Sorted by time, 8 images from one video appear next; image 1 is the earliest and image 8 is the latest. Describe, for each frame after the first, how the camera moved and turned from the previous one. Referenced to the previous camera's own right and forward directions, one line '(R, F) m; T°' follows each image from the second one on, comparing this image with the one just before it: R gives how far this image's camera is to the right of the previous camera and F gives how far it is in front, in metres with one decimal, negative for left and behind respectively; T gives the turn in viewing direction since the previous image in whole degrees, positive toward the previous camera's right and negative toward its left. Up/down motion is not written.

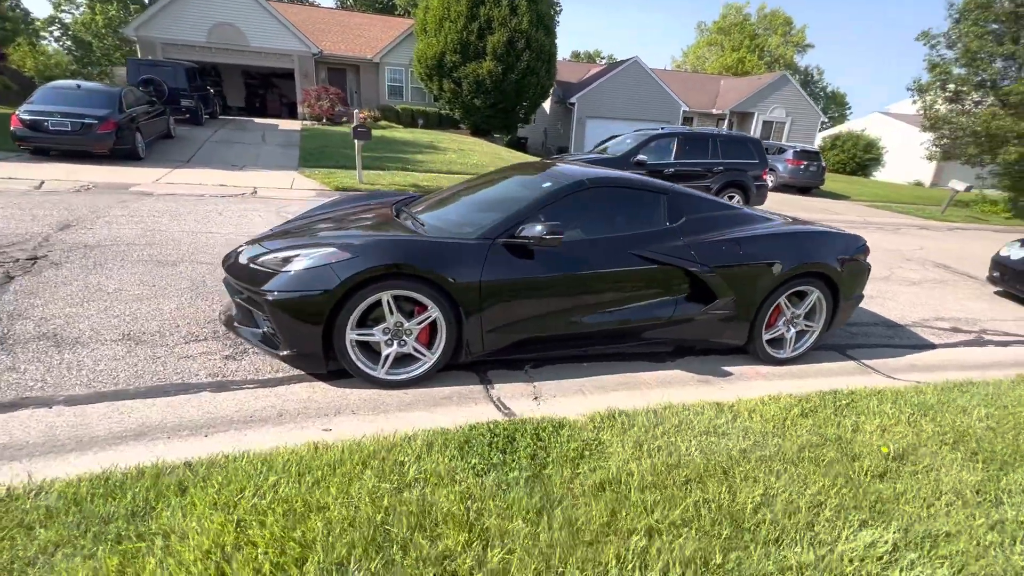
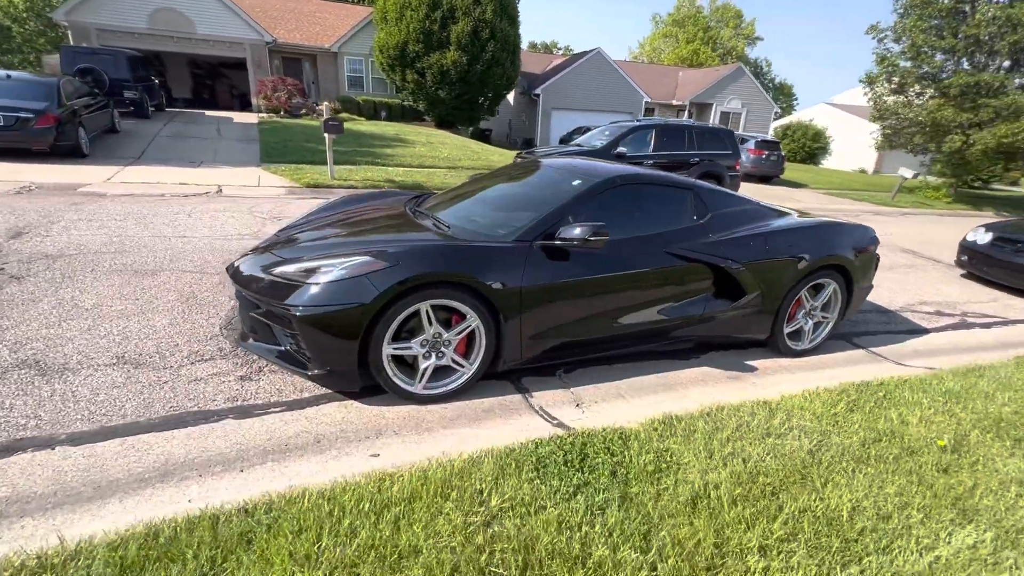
(-0.5, +0.2) m; +5°
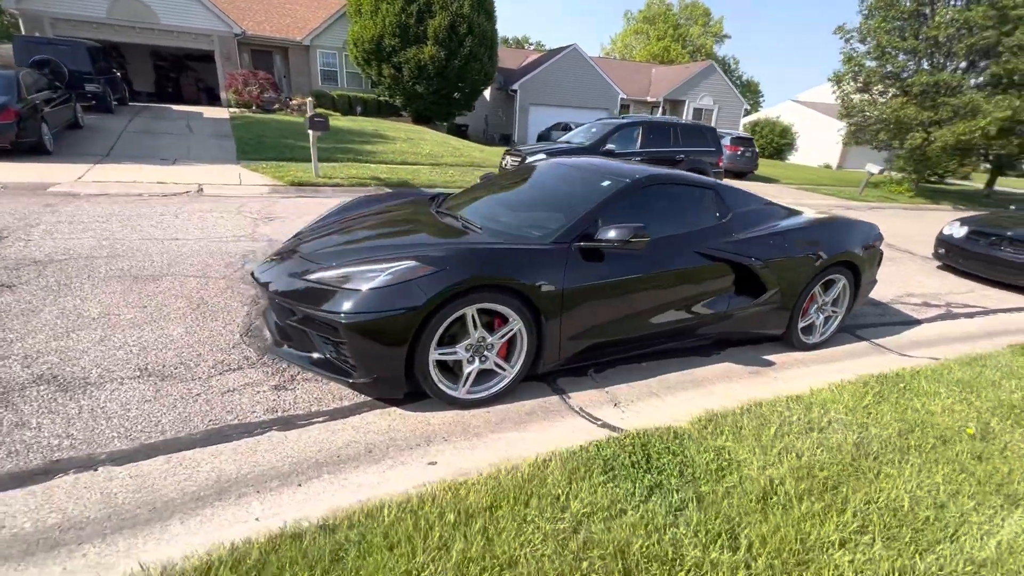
(-0.4, 0.0) m; +3°
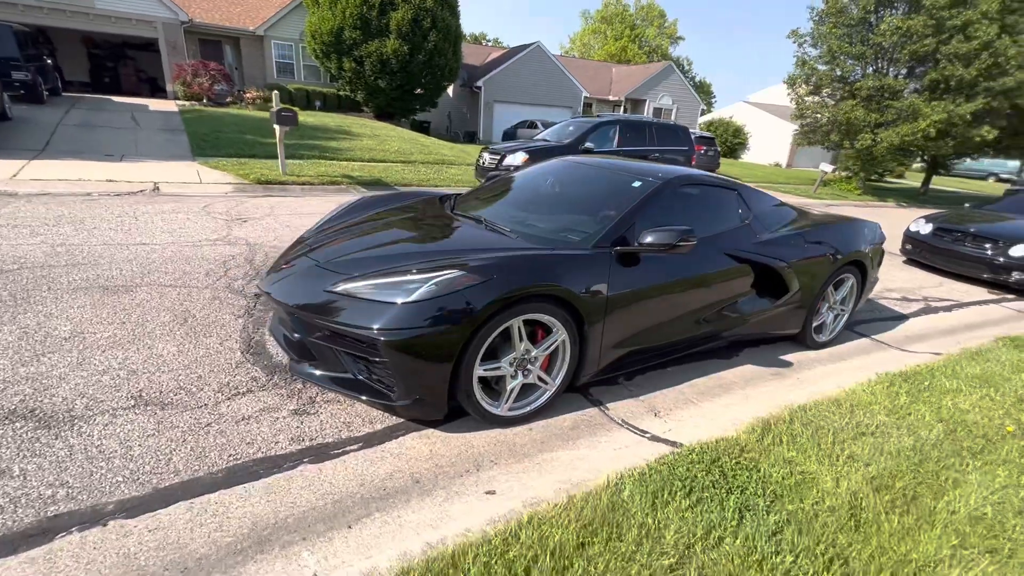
(-0.5, +0.2) m; +5°
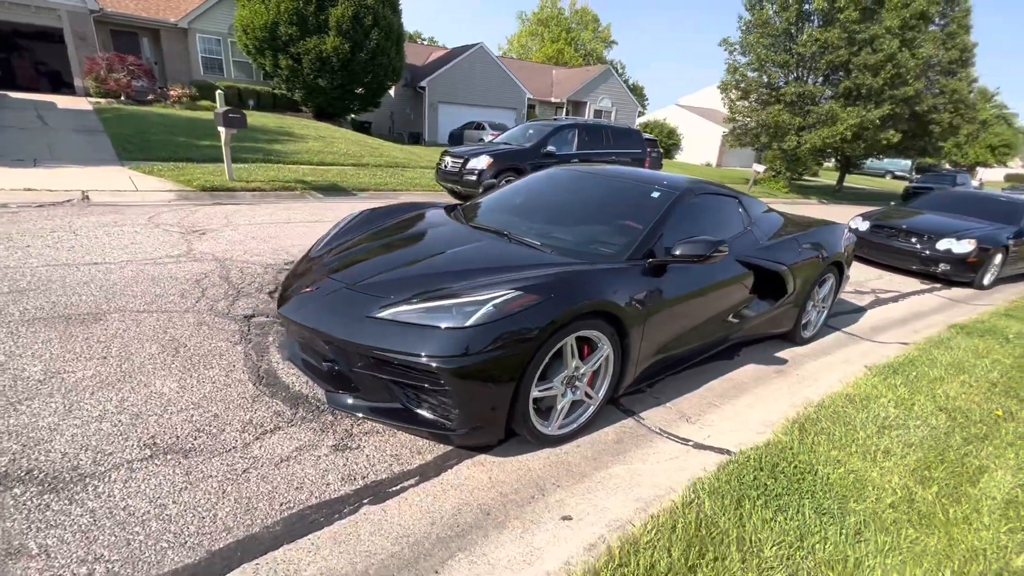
(-0.6, +0.1) m; +7°
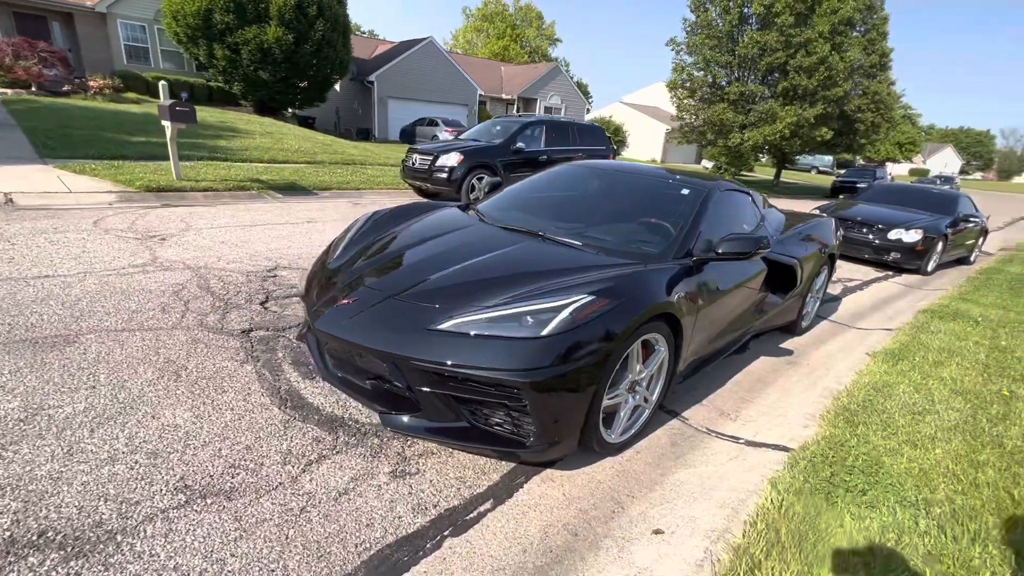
(-0.6, +0.2) m; +6°
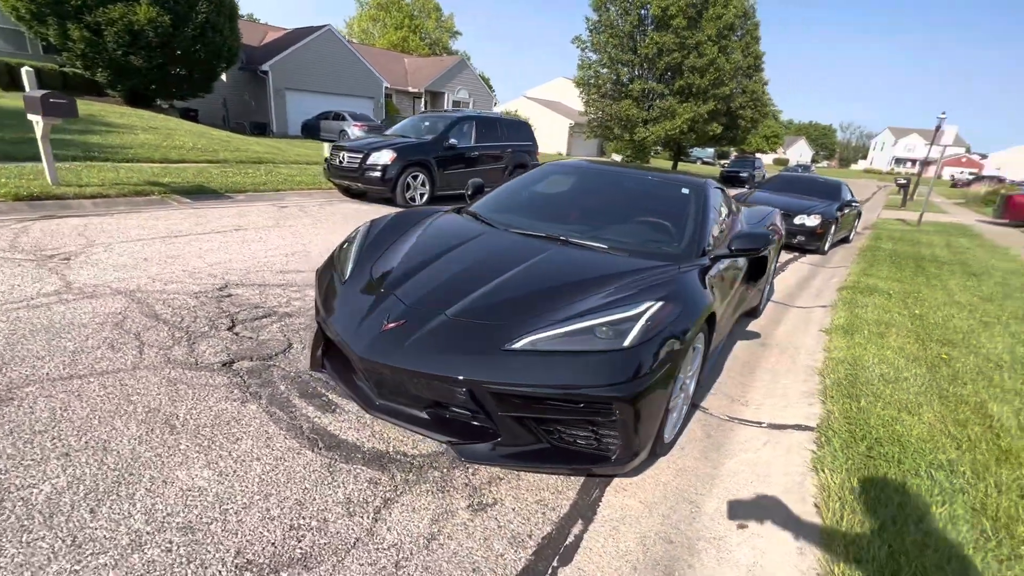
(-0.7, +0.2) m; +11°
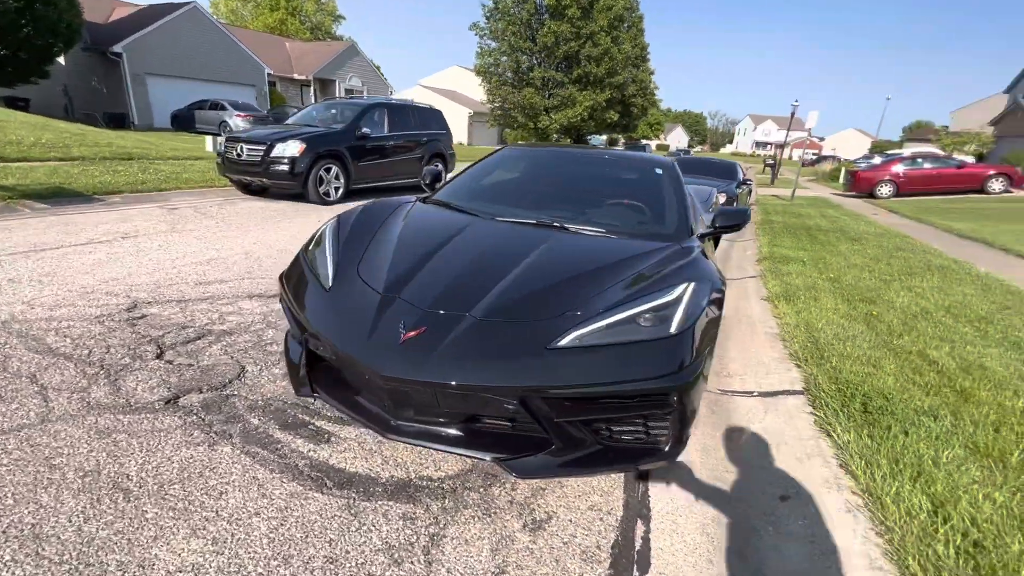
(-0.5, +0.3) m; +11°
